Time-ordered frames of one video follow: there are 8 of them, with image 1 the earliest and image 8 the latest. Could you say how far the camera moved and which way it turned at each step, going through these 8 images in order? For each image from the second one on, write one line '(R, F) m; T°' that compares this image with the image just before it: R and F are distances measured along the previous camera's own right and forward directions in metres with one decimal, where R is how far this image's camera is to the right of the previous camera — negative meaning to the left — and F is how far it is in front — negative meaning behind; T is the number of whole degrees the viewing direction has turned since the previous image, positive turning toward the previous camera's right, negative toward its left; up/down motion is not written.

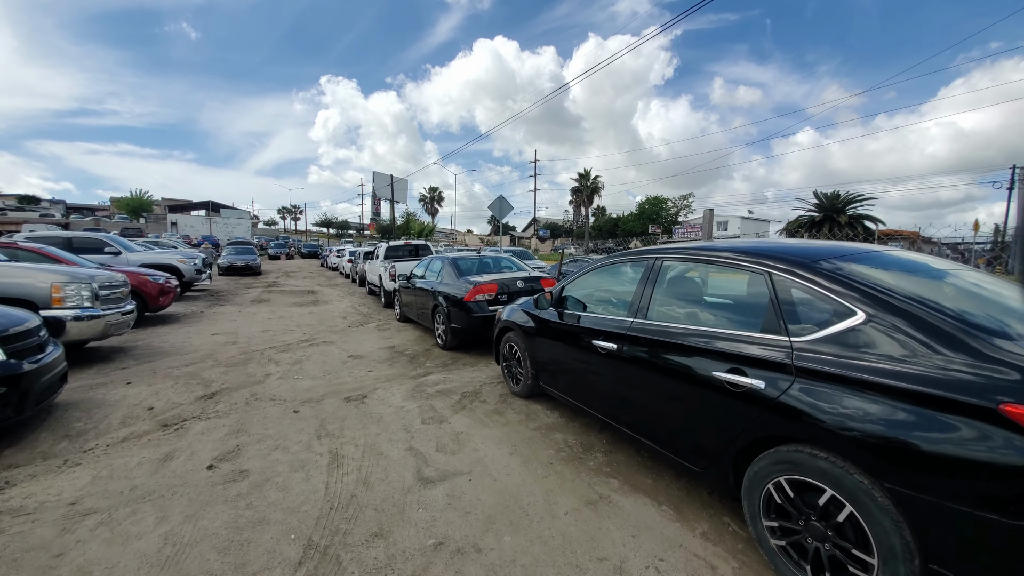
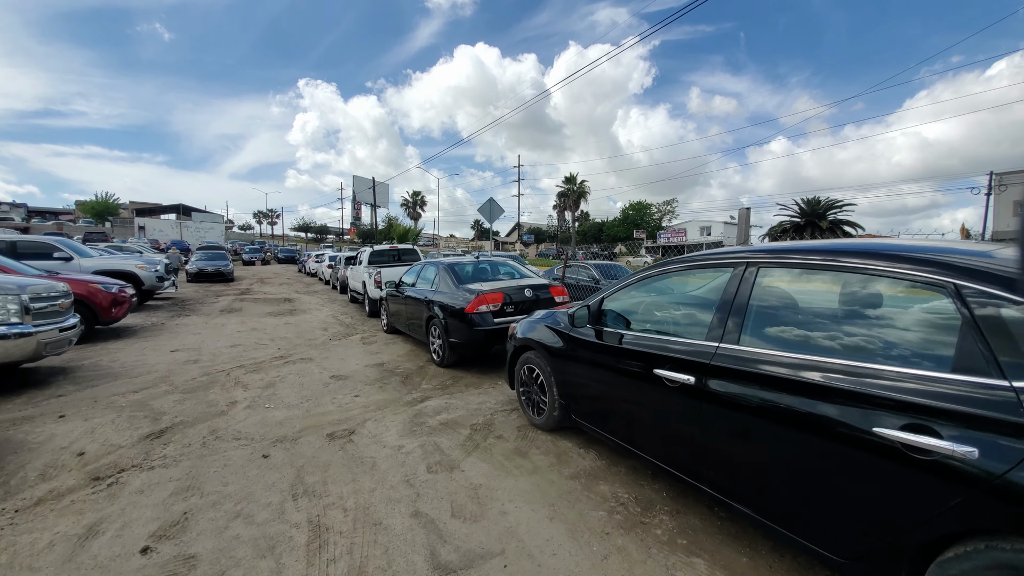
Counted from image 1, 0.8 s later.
(-0.3, +0.7) m; +2°
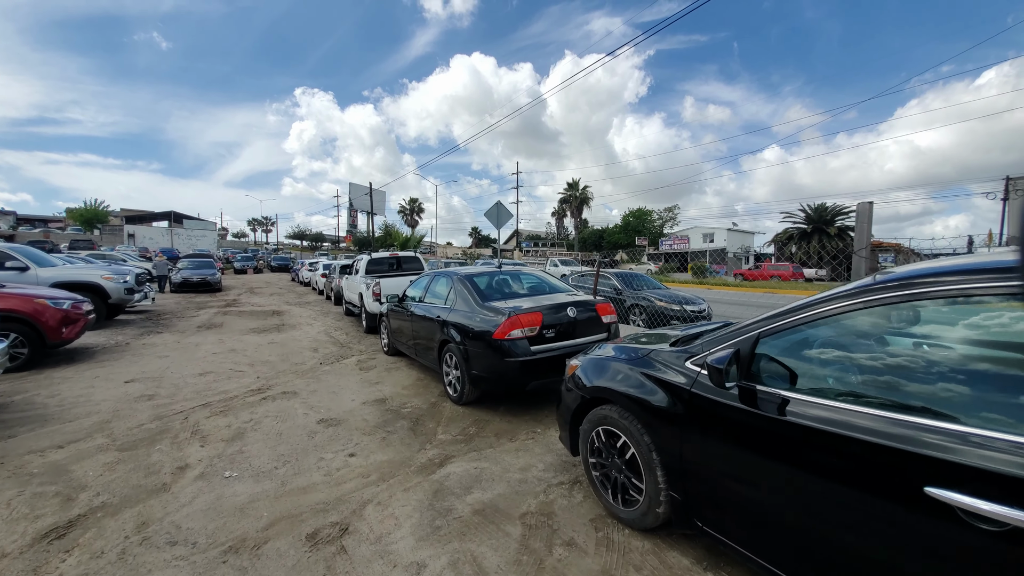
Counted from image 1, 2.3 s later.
(-0.4, +1.2) m; +1°
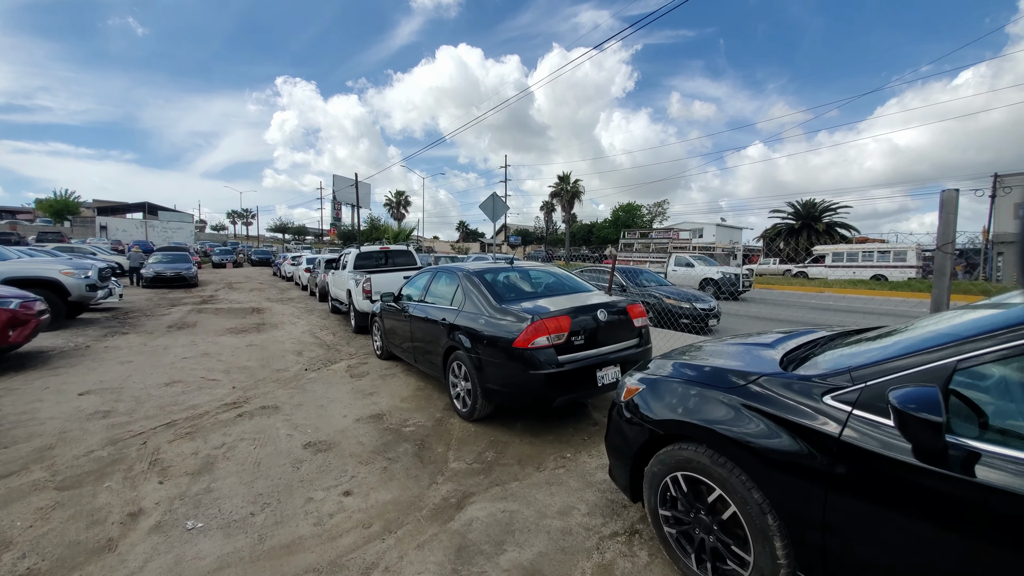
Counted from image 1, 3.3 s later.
(-0.3, +0.6) m; +2°
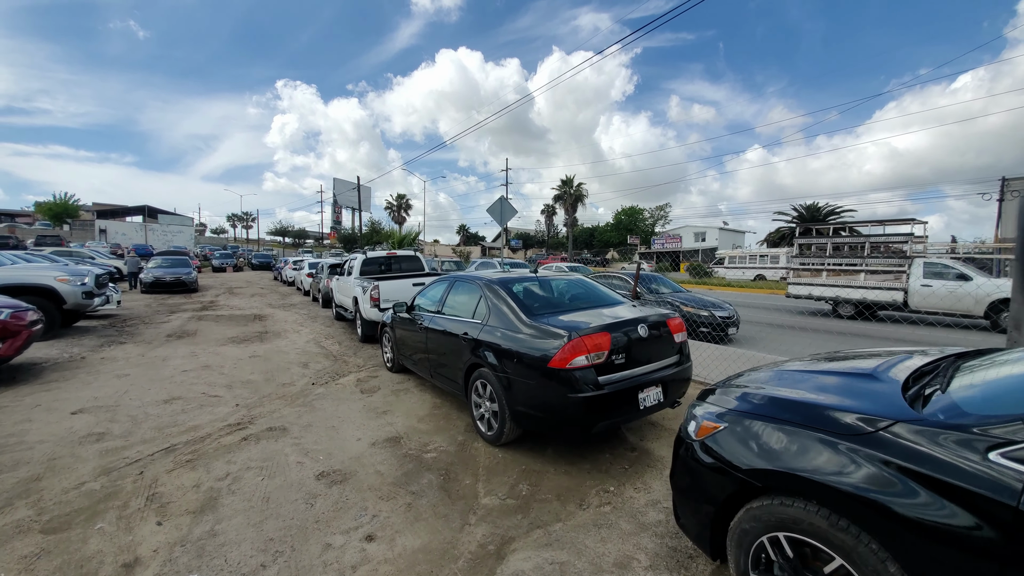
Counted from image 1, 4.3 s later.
(-0.3, +0.3) m; 0°
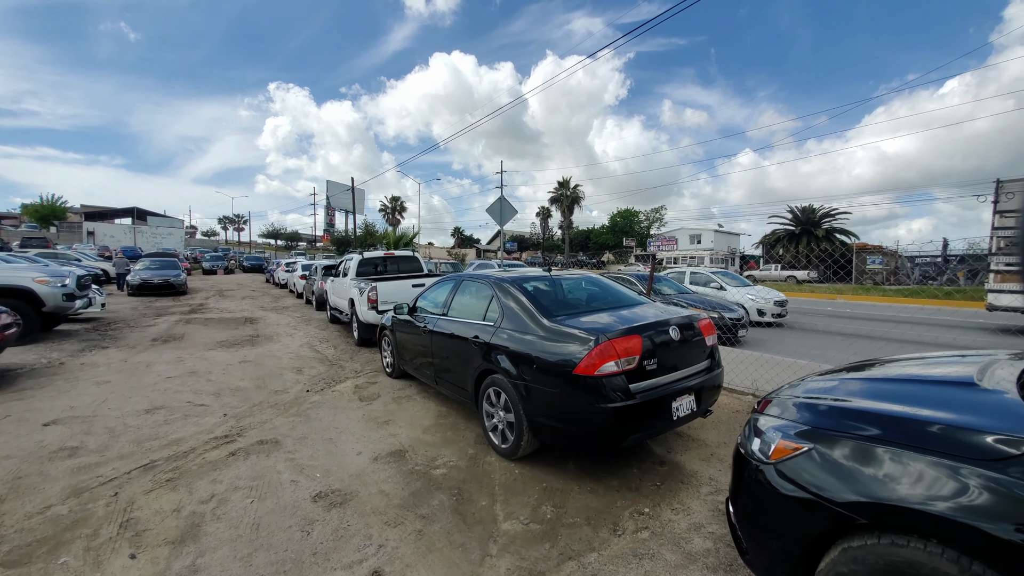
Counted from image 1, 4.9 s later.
(-0.2, +0.3) m; +1°
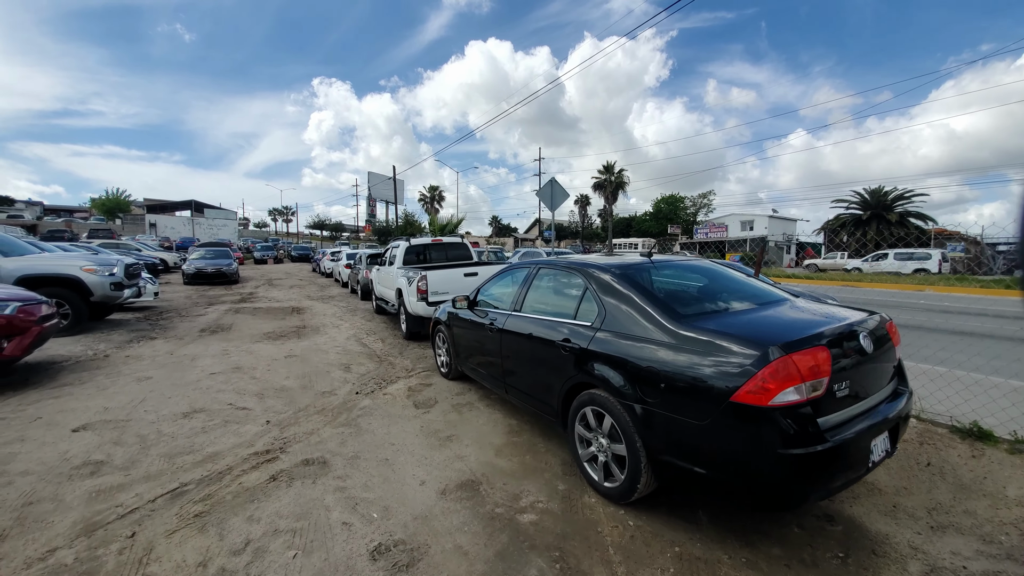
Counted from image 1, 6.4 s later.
(-0.5, +0.8) m; -5°
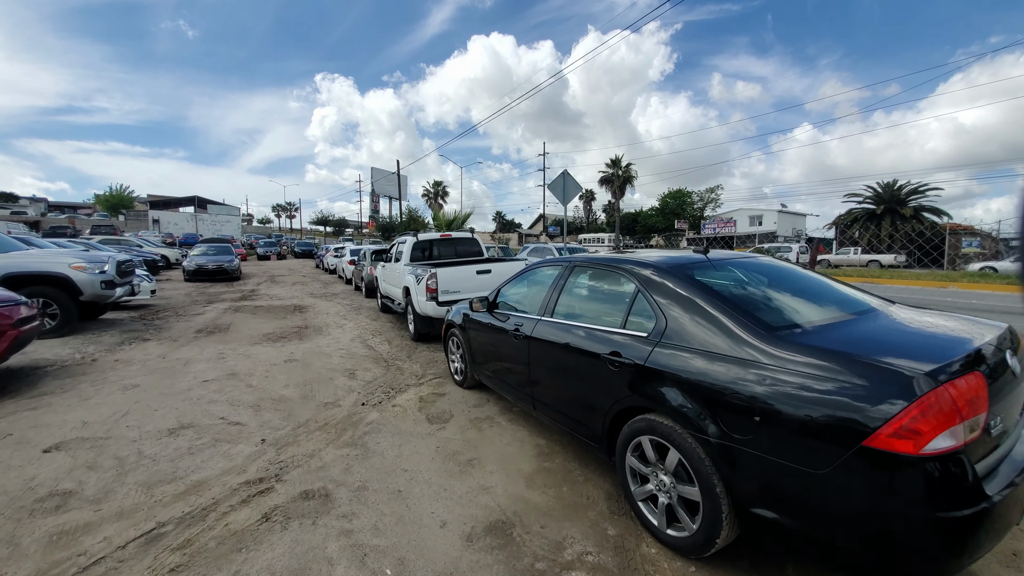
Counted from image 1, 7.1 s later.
(-0.2, +0.5) m; 0°
